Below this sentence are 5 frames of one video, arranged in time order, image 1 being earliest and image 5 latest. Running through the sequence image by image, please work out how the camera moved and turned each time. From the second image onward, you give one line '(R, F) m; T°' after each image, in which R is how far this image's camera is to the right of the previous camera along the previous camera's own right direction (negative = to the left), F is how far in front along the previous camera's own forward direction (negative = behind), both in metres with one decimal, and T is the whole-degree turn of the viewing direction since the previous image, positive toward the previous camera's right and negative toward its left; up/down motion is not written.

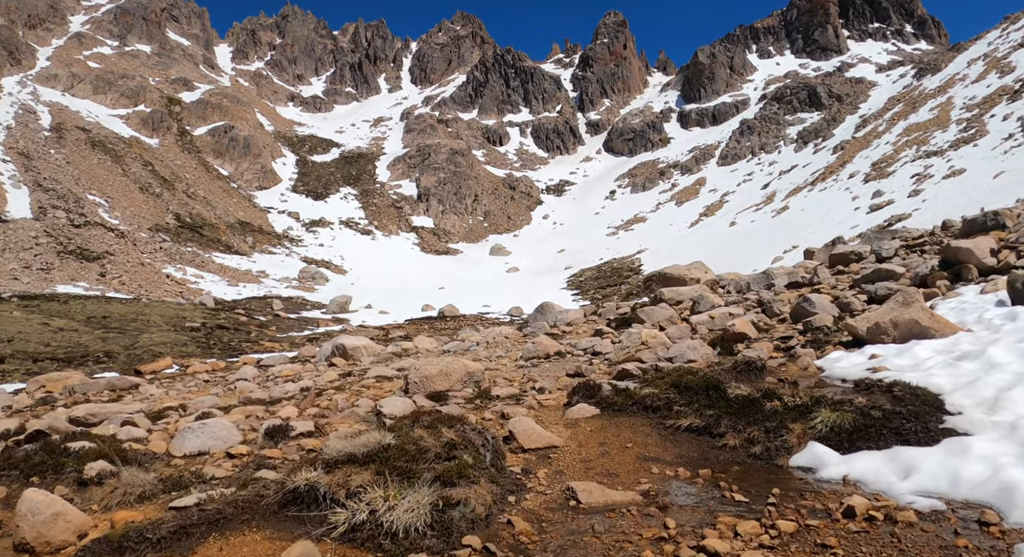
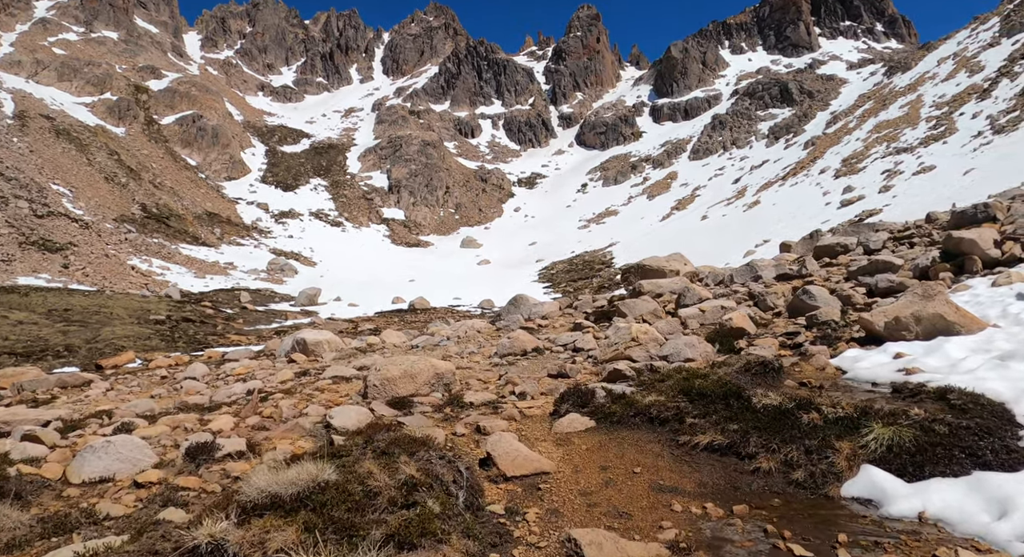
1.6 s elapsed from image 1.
(-0.1, +1.3) m; +3°
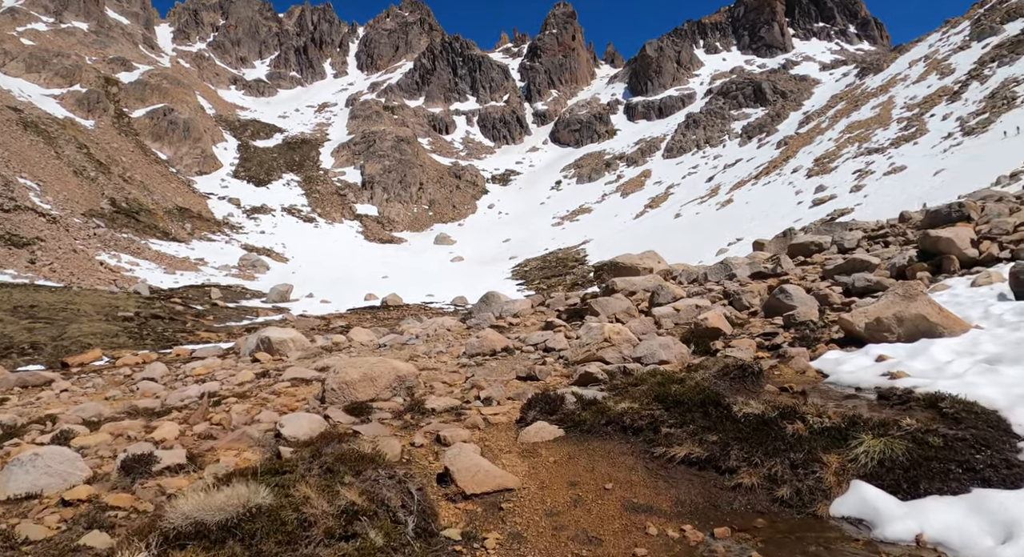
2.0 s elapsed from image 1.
(+0.1, +0.5) m; +2°
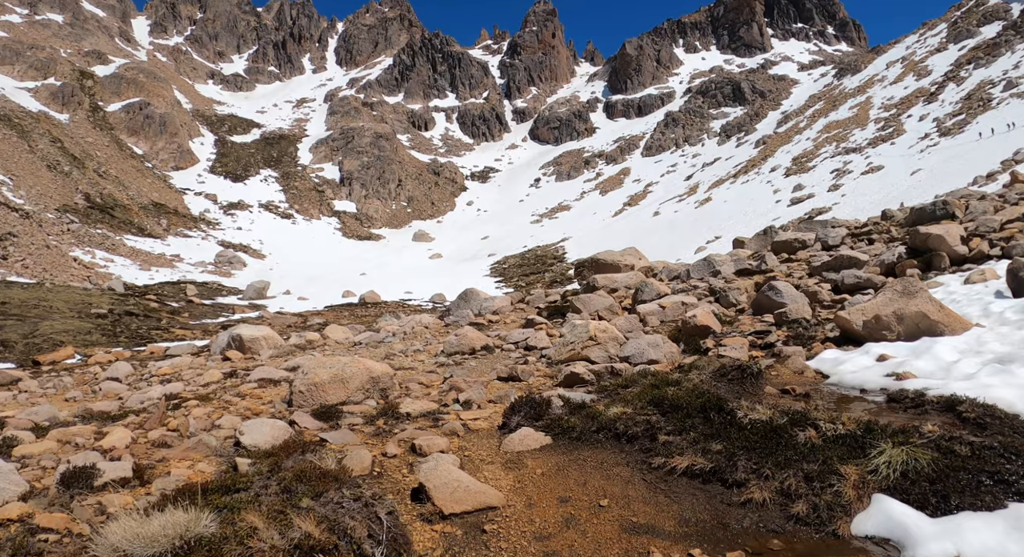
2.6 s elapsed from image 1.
(0.0, +0.5) m; +2°
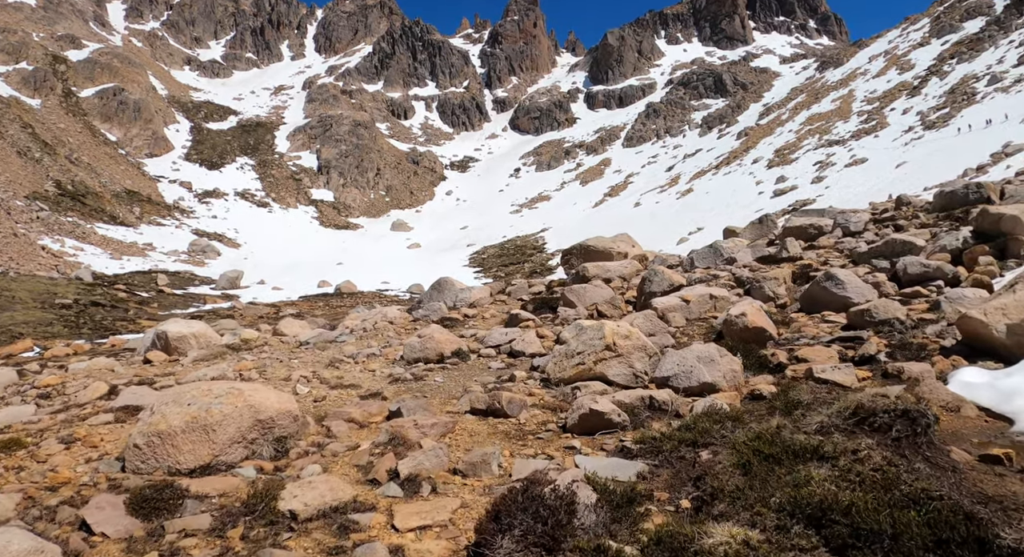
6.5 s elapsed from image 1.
(0.0, +2.8) m; +2°
